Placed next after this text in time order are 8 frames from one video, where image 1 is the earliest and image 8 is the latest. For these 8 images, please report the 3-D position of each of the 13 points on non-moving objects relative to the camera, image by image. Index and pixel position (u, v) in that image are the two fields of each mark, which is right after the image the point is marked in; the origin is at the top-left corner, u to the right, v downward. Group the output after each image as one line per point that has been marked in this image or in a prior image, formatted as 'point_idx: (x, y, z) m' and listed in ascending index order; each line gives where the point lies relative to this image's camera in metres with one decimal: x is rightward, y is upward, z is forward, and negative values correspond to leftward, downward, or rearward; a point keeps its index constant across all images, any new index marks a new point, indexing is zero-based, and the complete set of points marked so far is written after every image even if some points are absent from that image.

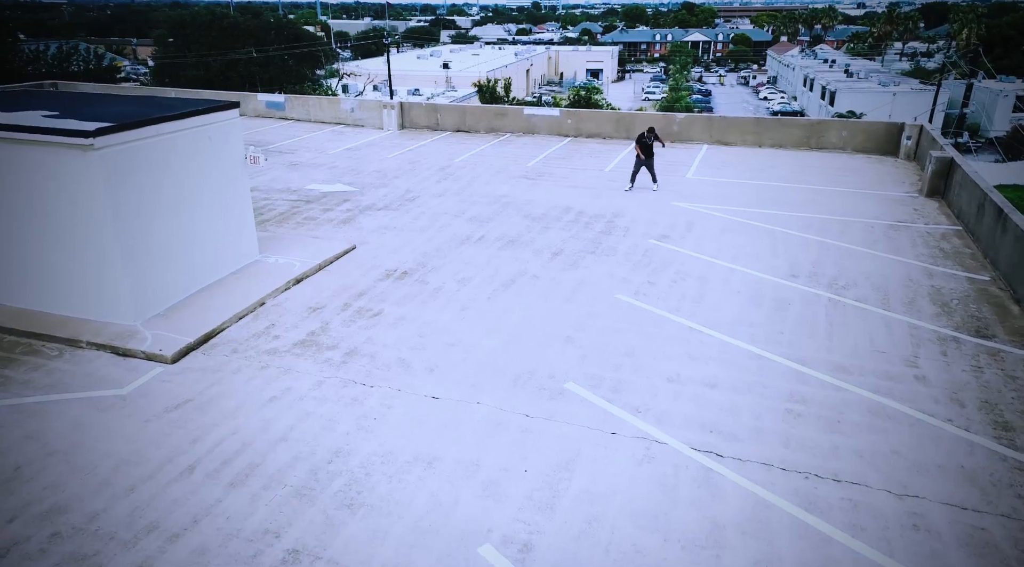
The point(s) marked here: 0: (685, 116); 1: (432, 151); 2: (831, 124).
0: (+4.6, +4.6, +19.5) m
1: (-2.1, +3.5, +18.8) m
2: (+8.2, +4.2, +18.6) m
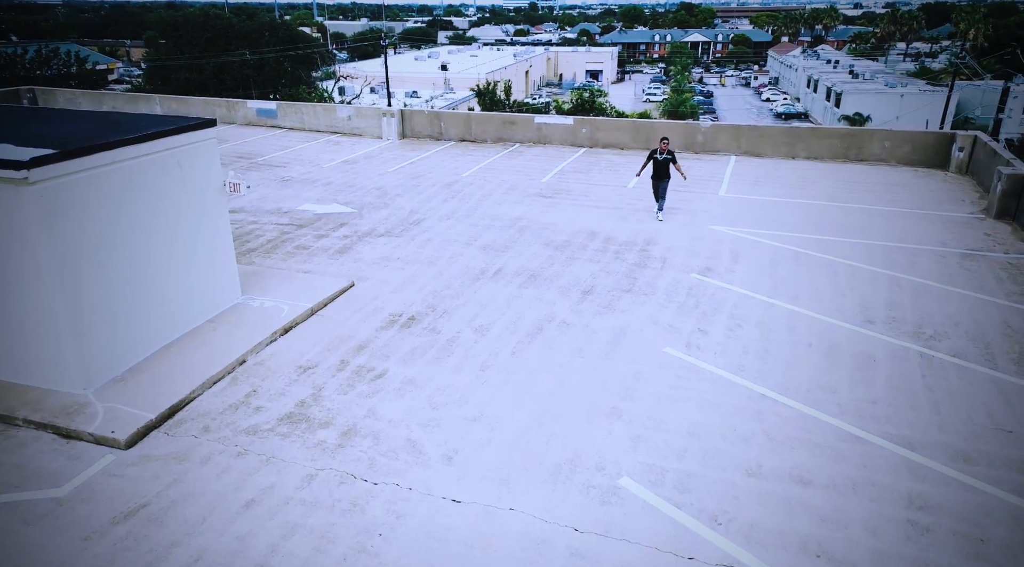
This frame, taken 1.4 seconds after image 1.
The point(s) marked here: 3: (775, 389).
0: (+4.9, +4.0, +17.9) m
1: (-1.8, +2.9, +17.1) m
2: (+8.5, +3.6, +17.0) m
3: (+2.8, -1.2, +7.7) m
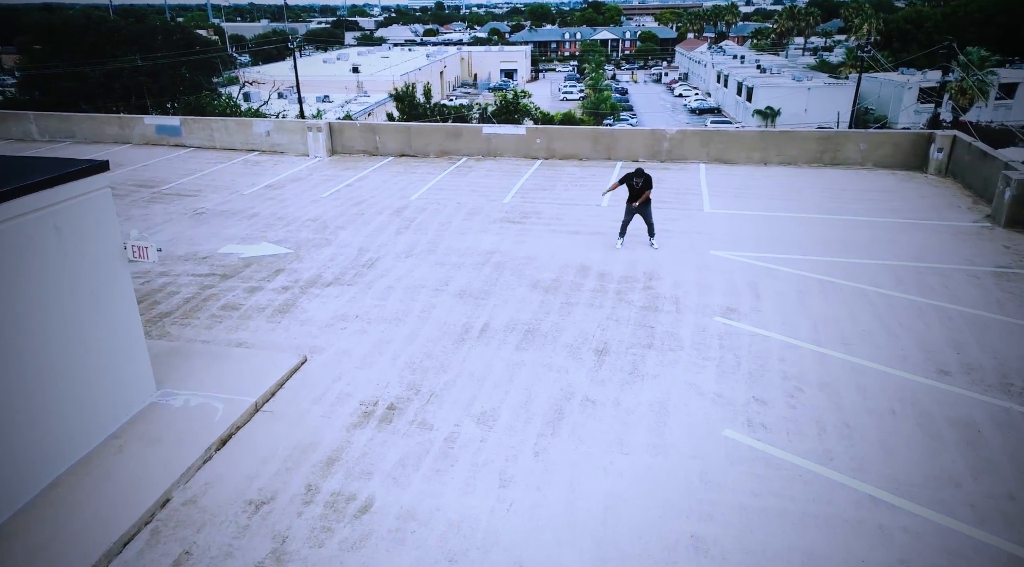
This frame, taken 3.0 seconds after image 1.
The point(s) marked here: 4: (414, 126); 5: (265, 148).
0: (+3.7, +3.5, +16.3) m
1: (-2.8, +2.1, +14.8) m
2: (+7.4, +3.3, +15.9) m
3: (+3.1, -1.7, +6.0) m
4: (-2.3, +3.7, +16.9) m
5: (-6.1, +3.4, +17.7) m
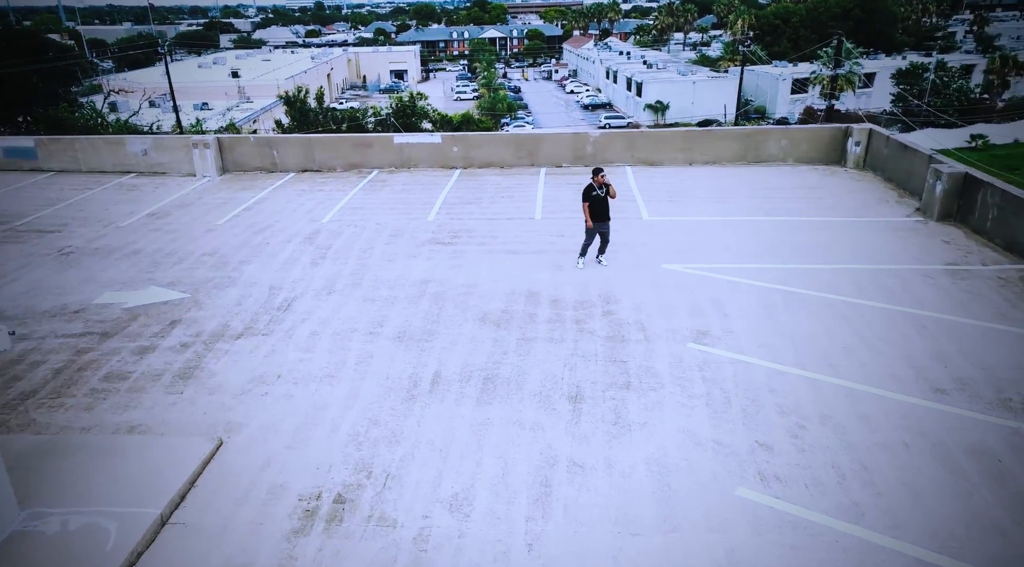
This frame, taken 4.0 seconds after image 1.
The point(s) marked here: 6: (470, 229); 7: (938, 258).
0: (+1.9, +3.2, +15.5) m
1: (-4.3, +1.4, +13.1) m
2: (+5.6, +3.3, +15.6) m
3: (+3.1, -1.9, +5.2) m
4: (-4.2, +3.1, +15.2) m
5: (-8.1, +2.5, +15.5) m
6: (-0.7, +0.9, +11.9) m
7: (+6.4, +0.4, +10.8) m
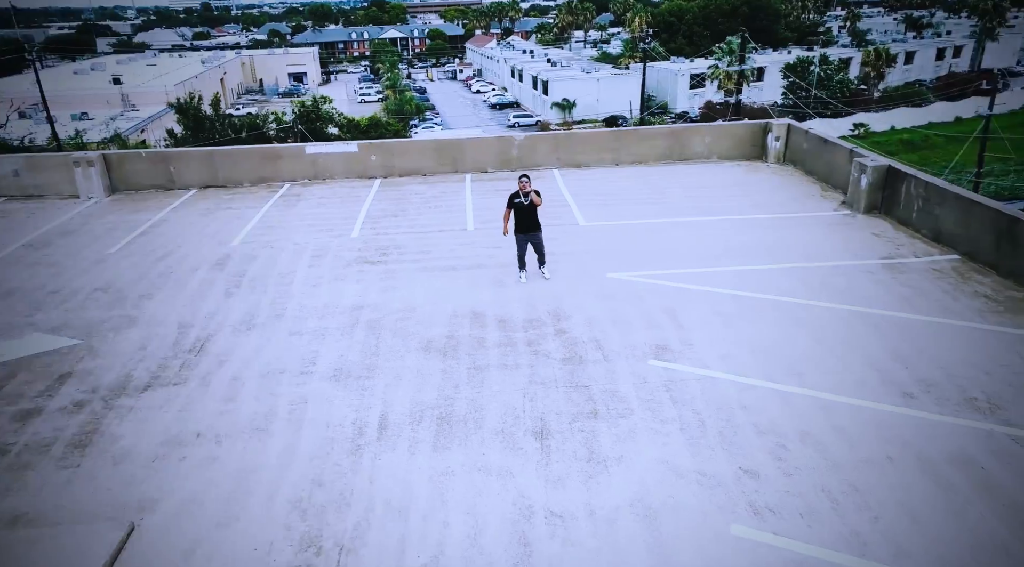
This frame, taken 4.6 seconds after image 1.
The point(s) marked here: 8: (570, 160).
0: (+0.2, +3.1, +14.9) m
1: (-5.5, +0.9, +11.8) m
2: (+3.9, +3.3, +15.5) m
3: (+3.0, -2.0, +4.9) m
4: (-5.7, +2.6, +13.9) m
5: (-9.6, +1.8, +13.7) m
6: (-1.7, +0.6, +11.0) m
7: (+5.5, +0.5, +10.8) m
8: (+1.2, +2.7, +15.3) m
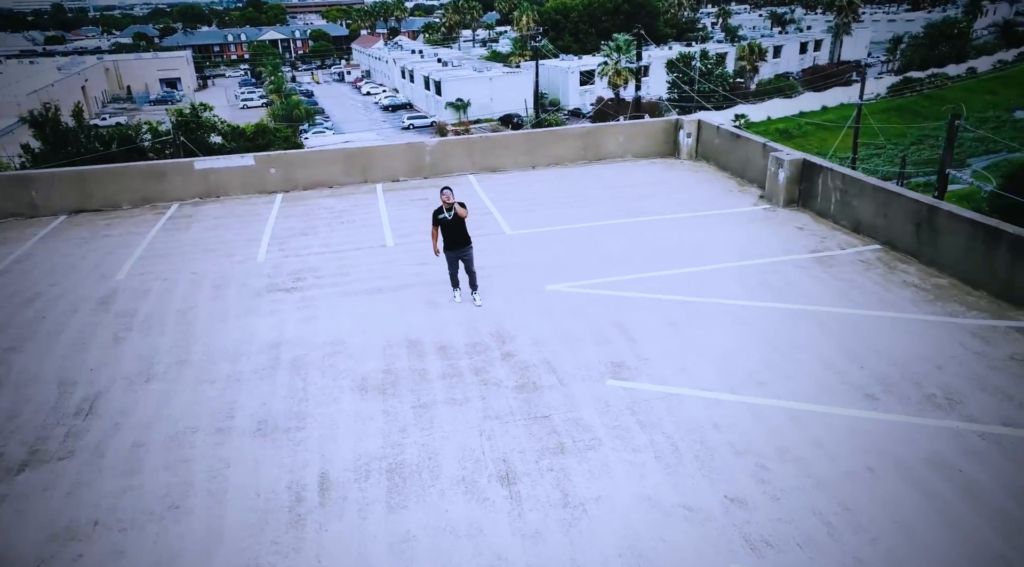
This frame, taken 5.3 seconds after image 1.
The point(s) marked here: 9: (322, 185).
0: (-1.5, +2.8, +14.1) m
1: (-6.6, +0.3, +10.2) m
2: (+2.0, +3.3, +15.2) m
3: (+2.9, -2.1, +4.6) m
4: (-7.3, +2.0, +12.3) m
5: (-11.0, +0.9, +11.6) m
6: (-2.8, +0.2, +10.0) m
7: (+4.4, +0.6, +10.8) m
8: (-0.6, +2.5, +14.7) m
9: (-3.7, +1.9, +13.7) m
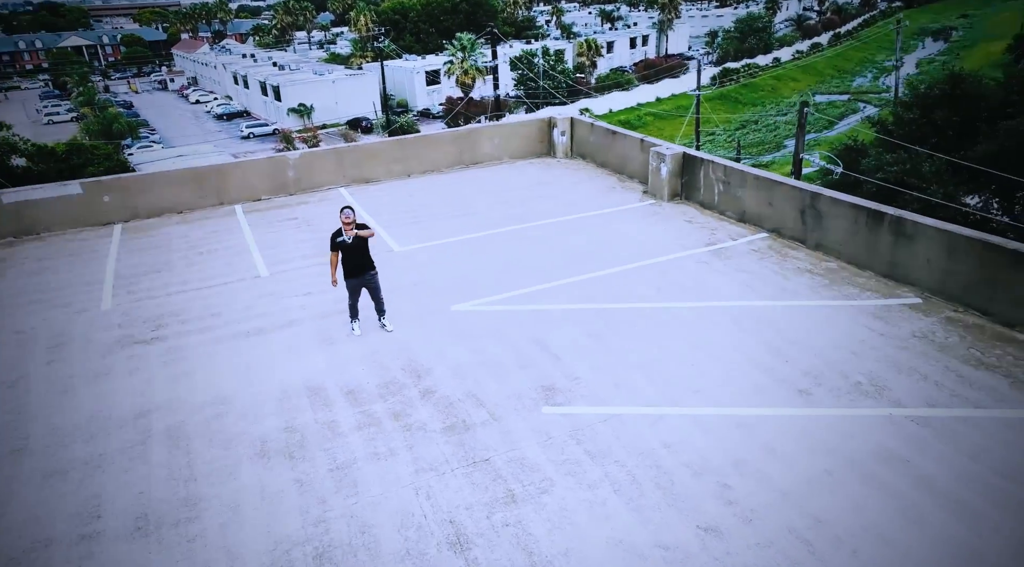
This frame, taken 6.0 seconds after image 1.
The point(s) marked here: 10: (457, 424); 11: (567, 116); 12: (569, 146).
0: (-3.9, +2.3, +12.8) m
1: (-7.8, -0.6, +8.1) m
2: (-0.6, +3.1, +14.6) m
3: (+2.8, -2.0, +4.4) m
4: (-9.0, +1.0, +9.9) m
5: (-12.4, -0.4, +8.5) m
6: (-4.0, -0.3, +8.6) m
7: (+2.8, +0.7, +10.8) m
8: (-3.0, +2.1, +13.6) m
9: (-5.8, +1.2, +12.0) m
10: (-0.5, -1.2, +6.4) m
11: (+1.2, +3.5, +14.9) m
12: (+1.3, +3.0, +15.2) m
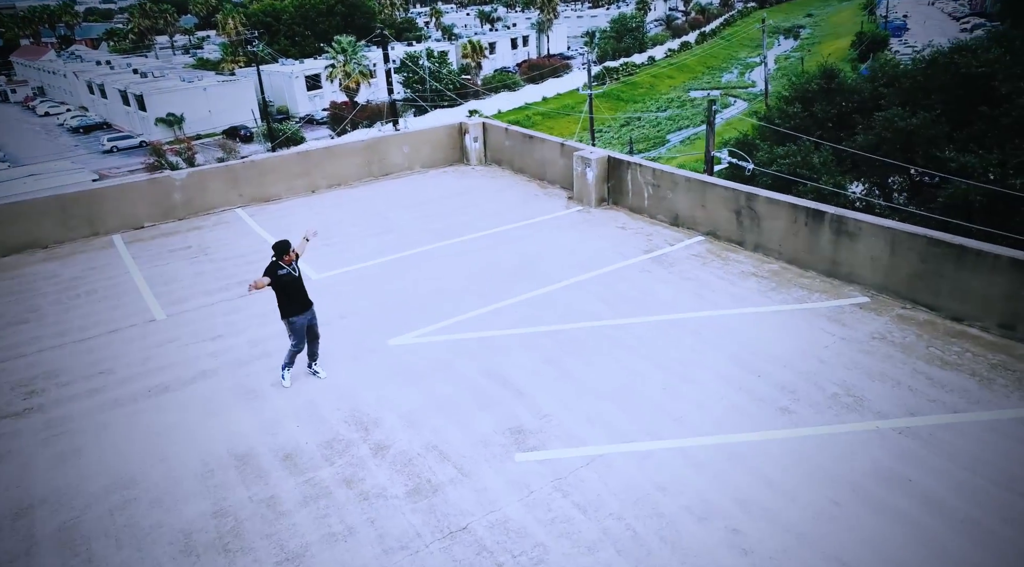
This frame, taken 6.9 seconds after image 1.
0: (-5.2, +1.8, +11.4) m
1: (-8.2, -1.3, +6.1) m
2: (-2.4, +2.8, +13.6) m
3: (+2.9, -2.1, +4.1) m
4: (-9.8, +0.2, +7.7) m
5: (-12.8, -1.4, +5.8) m
6: (-4.6, -0.9, +7.1) m
7: (+1.7, +0.6, +10.4) m
8: (-4.5, +1.6, +12.2) m
9: (-6.9, +0.6, +10.3) m
10: (-0.7, -1.6, +5.5) m
11: (-0.6, +3.2, +14.1) m
12: (-0.5, +2.7, +14.5) m
